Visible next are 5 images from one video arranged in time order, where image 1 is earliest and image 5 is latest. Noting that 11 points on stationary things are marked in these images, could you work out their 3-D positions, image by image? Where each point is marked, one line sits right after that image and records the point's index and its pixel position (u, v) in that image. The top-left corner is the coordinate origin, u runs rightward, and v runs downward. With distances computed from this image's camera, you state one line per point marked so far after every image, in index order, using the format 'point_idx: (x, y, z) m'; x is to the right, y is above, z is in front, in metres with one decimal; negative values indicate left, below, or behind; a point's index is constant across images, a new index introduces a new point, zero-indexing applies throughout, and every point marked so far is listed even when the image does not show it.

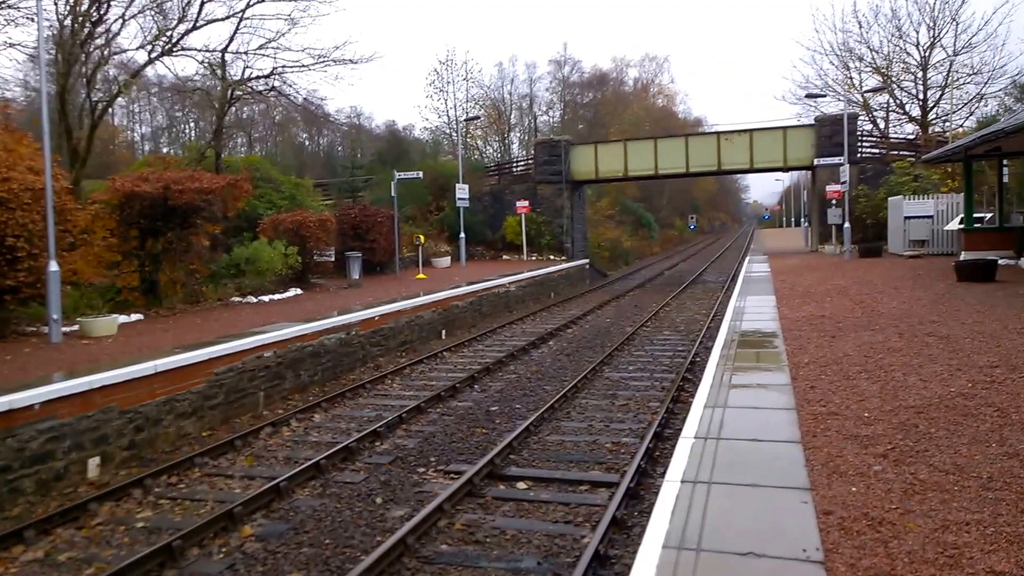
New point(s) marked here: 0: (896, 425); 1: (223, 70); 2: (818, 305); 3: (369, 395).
0: (+2.3, -0.8, +5.2) m
1: (-6.1, +4.6, +18.5) m
2: (+4.6, -0.3, +13.3) m
3: (-1.6, -1.2, +10.0) m
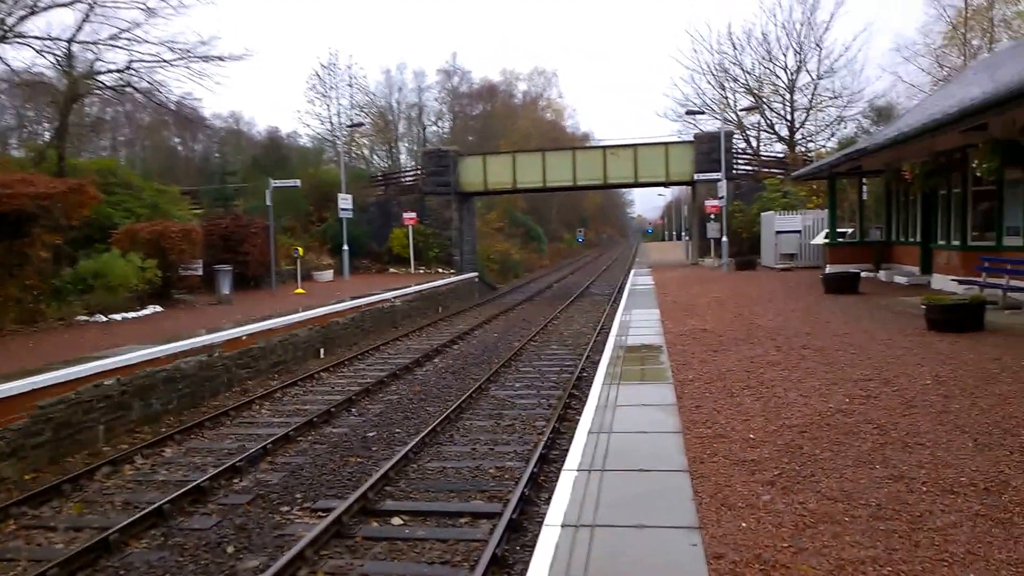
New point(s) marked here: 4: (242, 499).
0: (+1.6, -0.9, +5.1) m
1: (-8.5, +4.3, +17.3) m
2: (+2.8, -0.5, +13.4) m
3: (-2.9, -1.4, +9.2) m
4: (-2.0, -1.6, +6.6) m
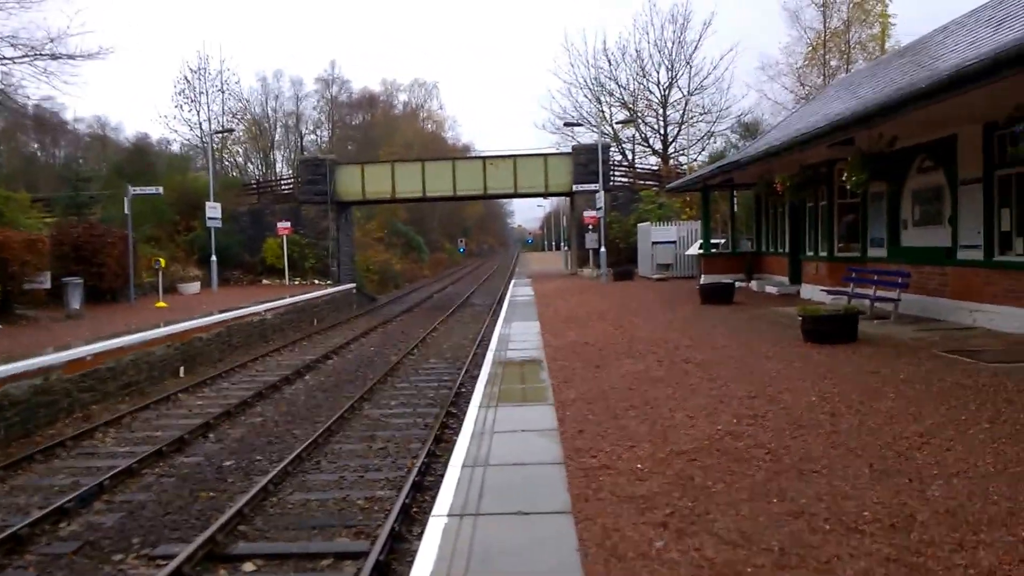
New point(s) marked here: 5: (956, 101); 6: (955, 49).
0: (+0.9, -1.0, +4.6) m
1: (-10.8, +4.0, +15.5) m
2: (+1.0, -0.6, +13.1) m
3: (-4.1, -1.6, +8.2) m
4: (-2.9, -1.7, +5.7) m
5: (+5.0, +2.1, +10.1) m
6: (+6.3, +3.5, +12.7) m
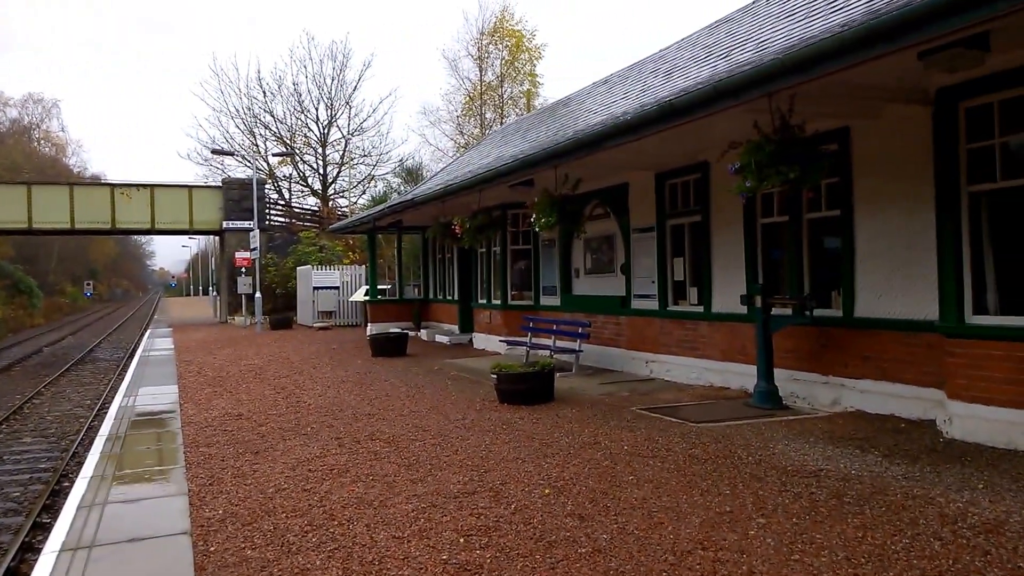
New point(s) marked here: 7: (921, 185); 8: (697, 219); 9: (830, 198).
0: (-0.3, -1.3, +2.7) m
1: (-15.2, +3.3, +8.6) m
2: (-3.4, -1.3, +10.6) m
3: (-6.3, -1.9, +4.1) m
4: (-4.2, -2.0, +2.3) m
5: (+1.4, +1.6, +9.5) m
6: (+1.6, +2.7, +12.5) m
7: (+3.5, +0.9, +7.4) m
8: (+2.3, +0.9, +10.9) m
9: (+3.1, +0.9, +8.6) m
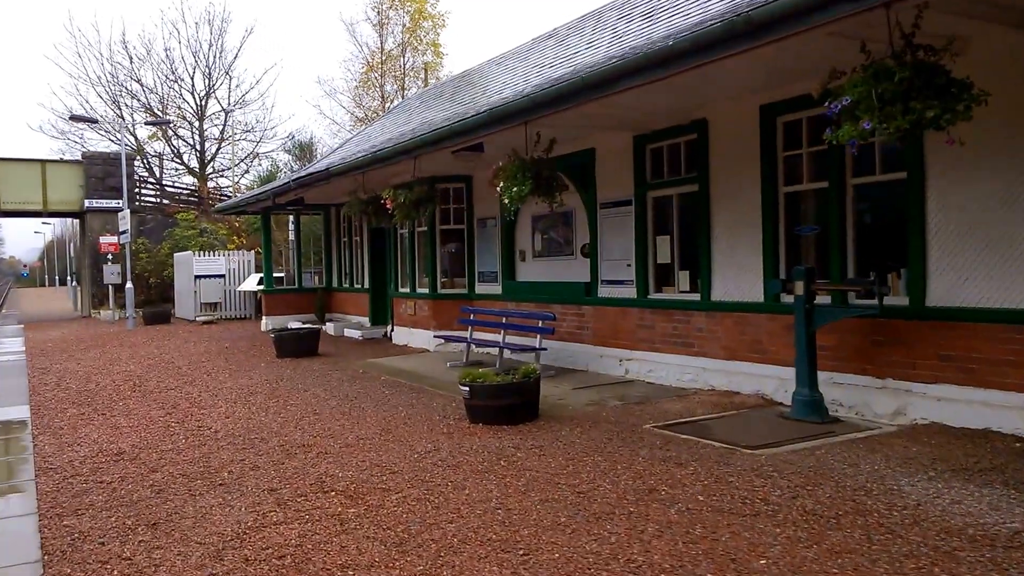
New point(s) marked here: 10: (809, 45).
0: (+0.3, -1.2, +0.7) m
1: (-15.3, +3.2, +4.4) m
2: (-3.8, -1.2, +8.1) m
3: (-5.8, -2.0, +1.3) m
4: (-3.4, -2.0, -0.3) m
5: (+1.2, +1.7, +7.6) m
6: (+0.9, +2.9, +10.6) m
7: (+3.5, +1.0, +5.8) m
8: (+1.8, +1.0, +9.1) m
9: (+3.0, +1.0, +6.9) m
10: (+2.0, +1.6, +5.8) m
